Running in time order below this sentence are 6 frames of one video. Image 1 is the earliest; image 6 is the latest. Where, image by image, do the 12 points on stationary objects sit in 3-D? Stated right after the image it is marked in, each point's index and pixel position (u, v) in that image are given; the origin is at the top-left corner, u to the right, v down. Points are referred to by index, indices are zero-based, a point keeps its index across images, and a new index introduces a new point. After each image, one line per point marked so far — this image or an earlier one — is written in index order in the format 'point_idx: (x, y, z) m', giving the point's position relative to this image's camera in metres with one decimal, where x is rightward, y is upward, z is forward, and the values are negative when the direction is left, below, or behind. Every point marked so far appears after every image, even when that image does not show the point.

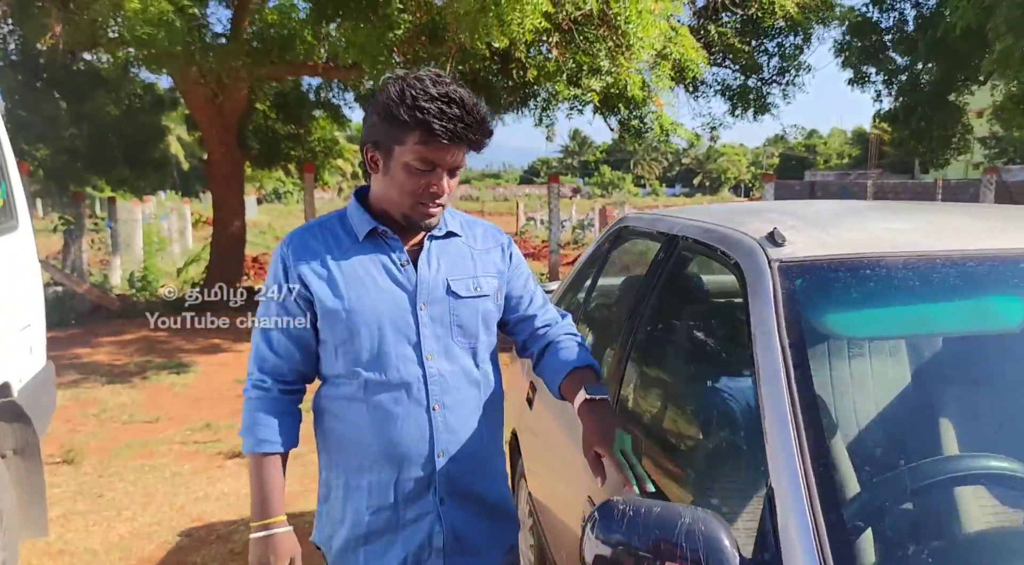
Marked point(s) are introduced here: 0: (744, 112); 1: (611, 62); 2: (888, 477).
0: (+3.0, +2.2, +9.9) m
1: (+1.0, +2.0, +6.9) m
2: (+0.7, -0.3, +1.3) m
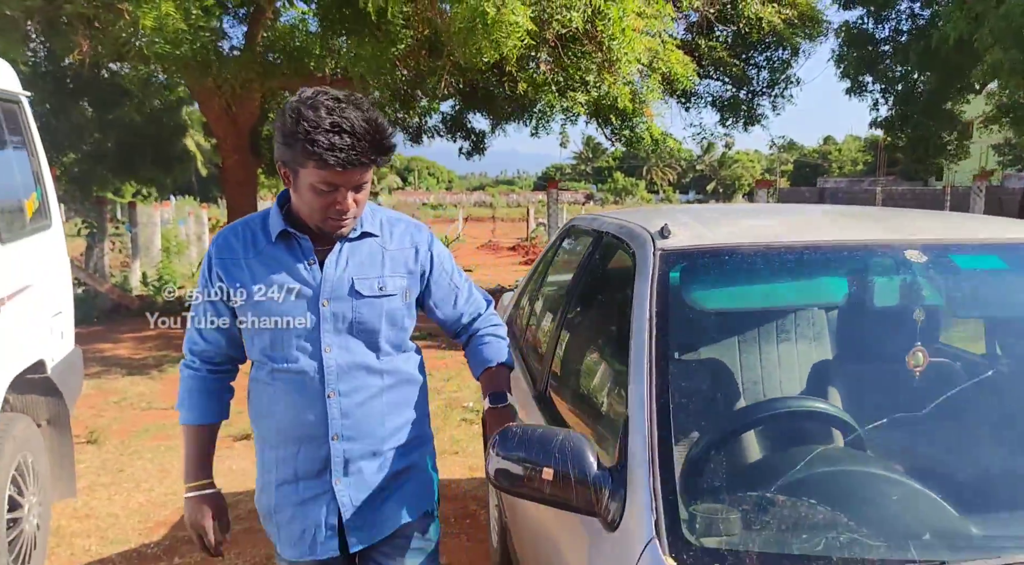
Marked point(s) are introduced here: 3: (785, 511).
0: (+3.0, +2.2, +10.3) m
1: (+0.9, +2.0, +7.4) m
2: (+0.5, -0.3, +1.7) m
3: (+0.5, -0.4, +1.5) m
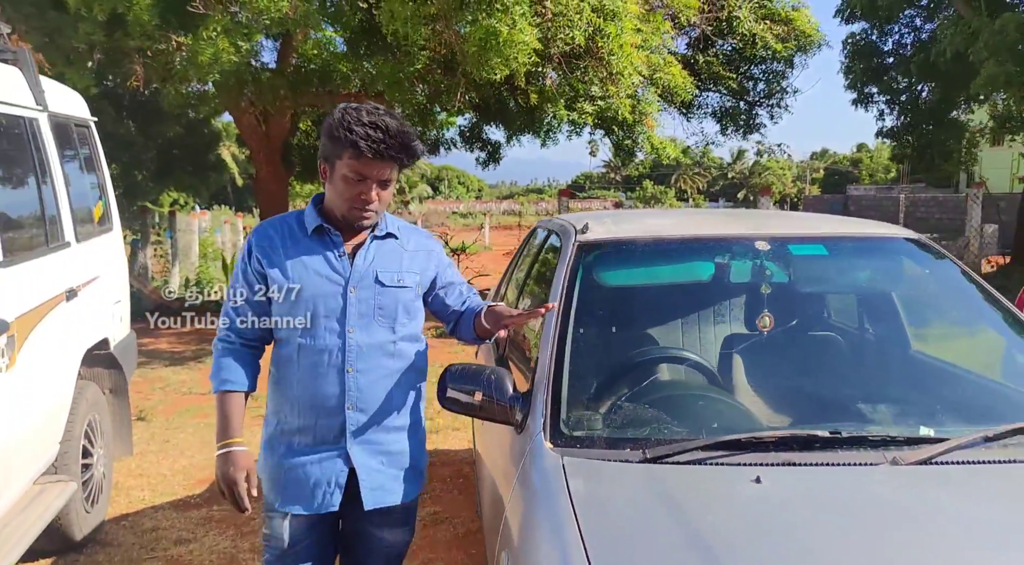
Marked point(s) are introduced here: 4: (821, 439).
0: (+3.2, +2.2, +10.9) m
1: (+1.0, +2.0, +8.0) m
2: (+0.4, -0.2, +2.4) m
3: (+0.3, -0.3, +2.1) m
4: (+0.8, -0.4, +1.9) m
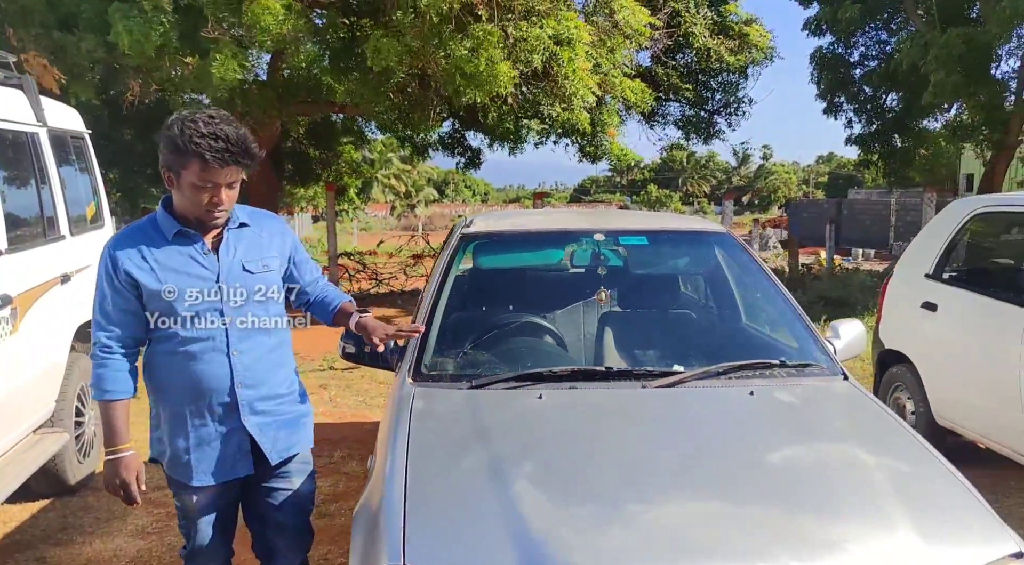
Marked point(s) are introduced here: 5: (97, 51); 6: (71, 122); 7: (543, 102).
0: (+2.8, +2.2, +11.6) m
1: (+0.6, +2.0, +8.7) m
2: (-0.1, -0.2, +3.1) m
3: (-0.1, -0.3, +2.8) m
4: (+0.3, -0.3, +2.6) m
5: (-4.0, +2.2, +7.3) m
6: (-2.8, +1.0, +4.8) m
7: (+0.4, +2.1, +8.7) m
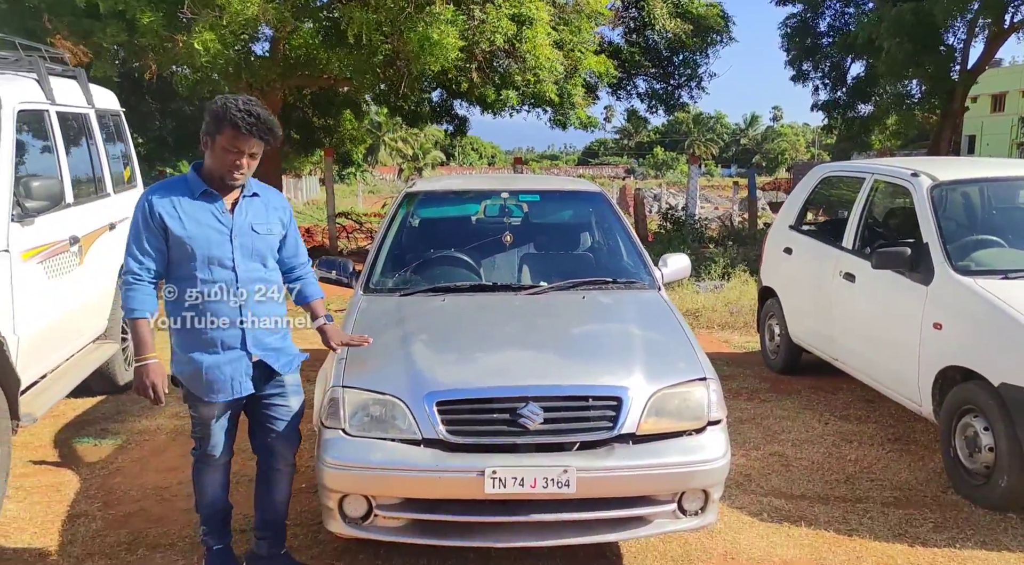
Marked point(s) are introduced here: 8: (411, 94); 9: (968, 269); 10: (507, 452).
0: (+2.5, +2.9, +12.7) m
1: (+0.2, +2.6, +9.8) m
2: (-0.5, +0.2, +4.3) m
3: (-0.6, 0.0, +4.0) m
4: (-0.1, 0.0, +3.8) m
5: (-4.4, +2.7, +8.4) m
6: (-3.2, +1.4, +5.9) m
7: (+0.1, +2.7, +9.8) m
8: (-1.4, +2.6, +10.5) m
9: (+2.3, +0.1, +3.9) m
10: (0.0, -0.6, +2.8) m
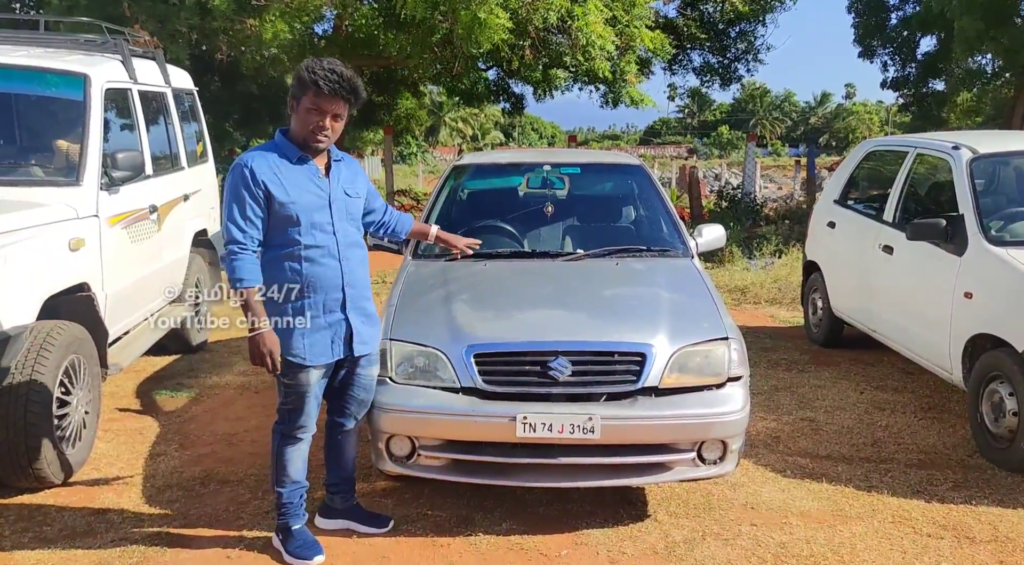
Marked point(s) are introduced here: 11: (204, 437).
0: (+3.4, +3.3, +12.6) m
1: (+0.9, +2.9, +9.9) m
2: (-0.3, +0.3, +4.5) m
3: (-0.3, +0.2, +4.3) m
4: (+0.1, +0.1, +4.0) m
5: (-3.8, +3.1, +8.9) m
6: (-2.8, +1.7, +6.4) m
7: (+0.8, +3.0, +9.9) m
8: (-0.6, +3.0, +10.8) m
9: (+2.5, +0.2, +3.9) m
10: (+0.1, -0.5, +3.0) m
11: (-1.7, -0.8, +4.1) m
